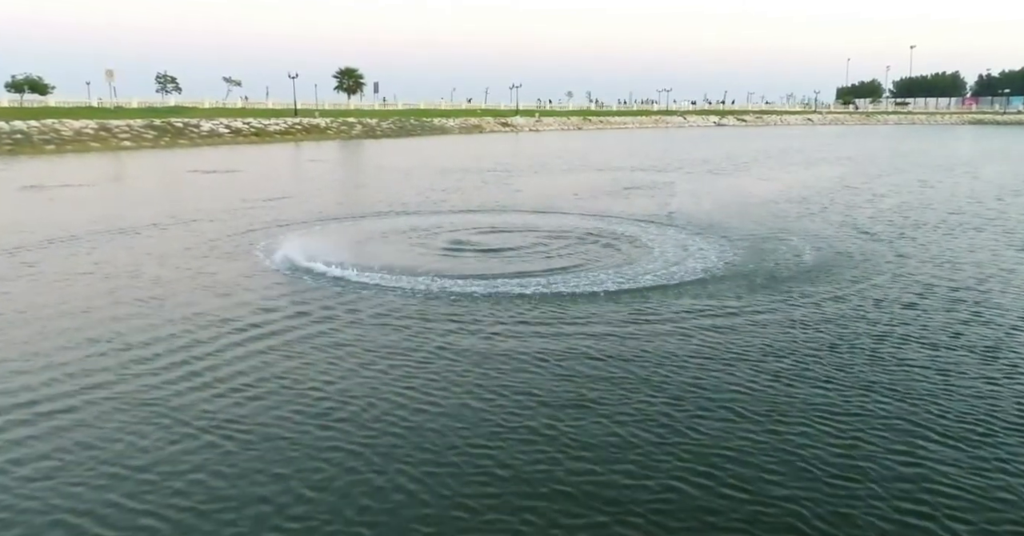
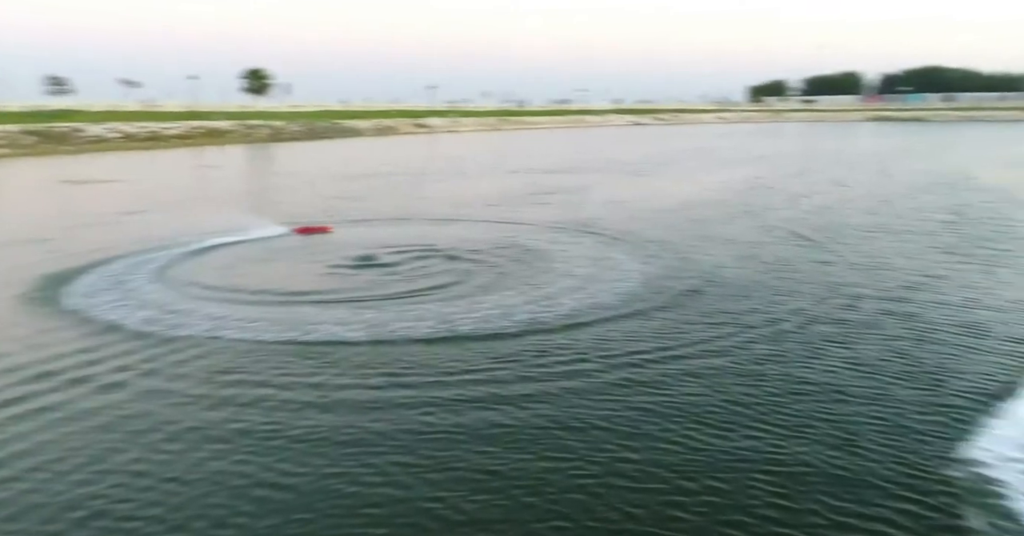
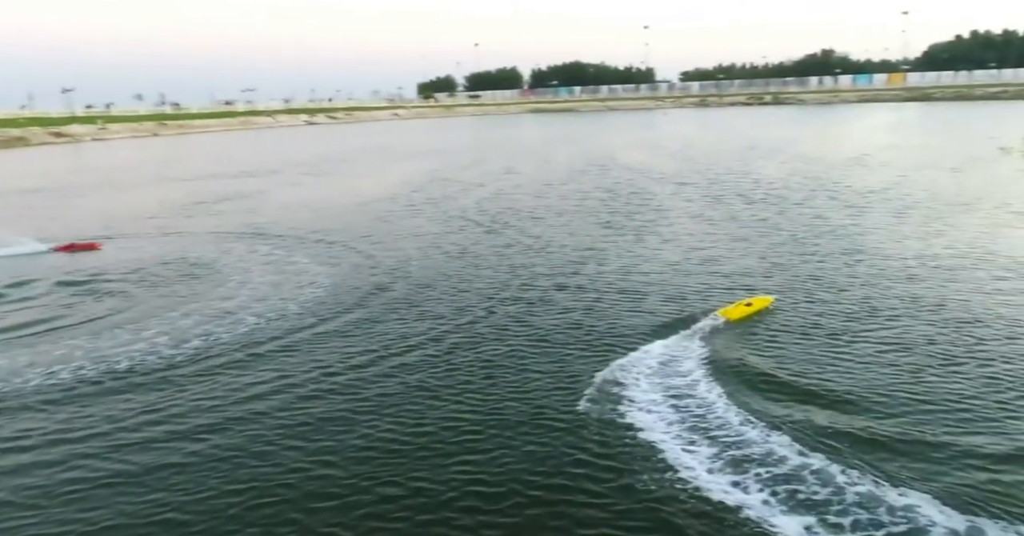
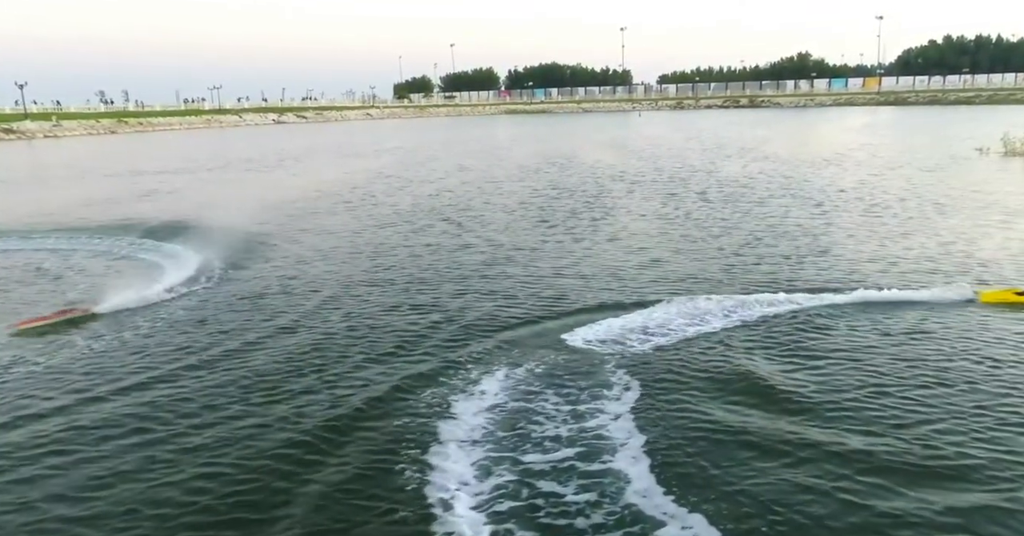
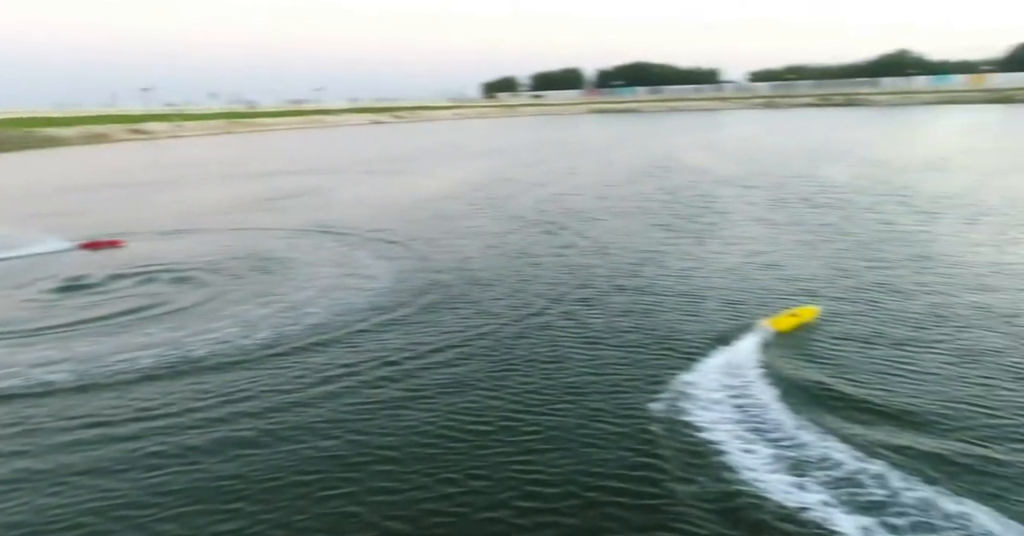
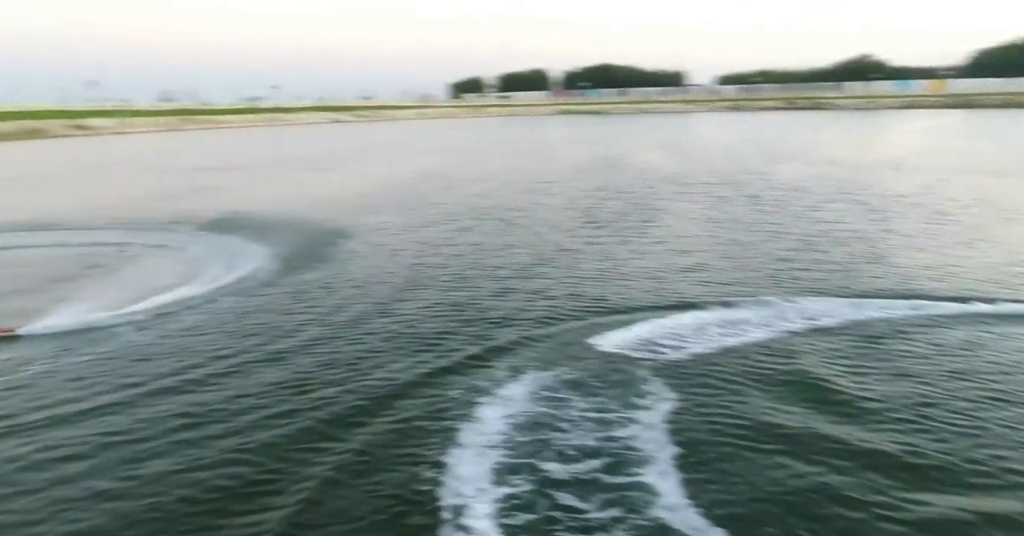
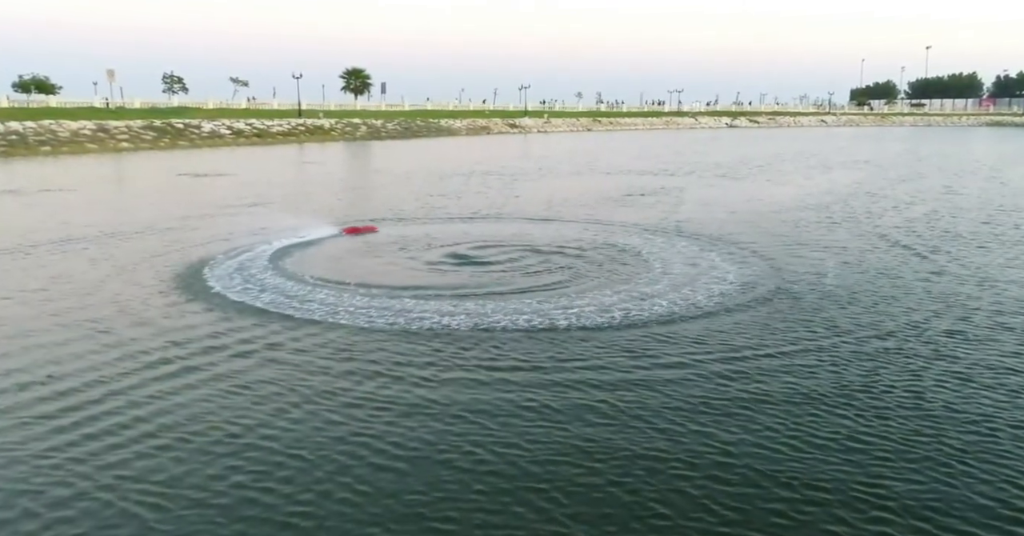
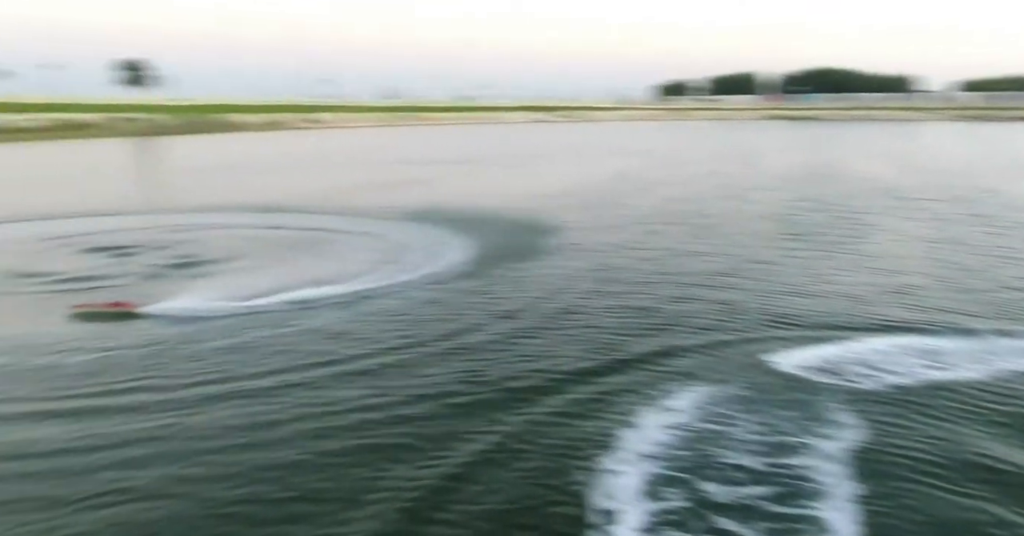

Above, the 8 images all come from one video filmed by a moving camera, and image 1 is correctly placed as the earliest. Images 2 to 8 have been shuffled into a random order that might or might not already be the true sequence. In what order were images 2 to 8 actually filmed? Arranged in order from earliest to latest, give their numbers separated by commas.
7, 2, 5, 3, 4, 6, 8
